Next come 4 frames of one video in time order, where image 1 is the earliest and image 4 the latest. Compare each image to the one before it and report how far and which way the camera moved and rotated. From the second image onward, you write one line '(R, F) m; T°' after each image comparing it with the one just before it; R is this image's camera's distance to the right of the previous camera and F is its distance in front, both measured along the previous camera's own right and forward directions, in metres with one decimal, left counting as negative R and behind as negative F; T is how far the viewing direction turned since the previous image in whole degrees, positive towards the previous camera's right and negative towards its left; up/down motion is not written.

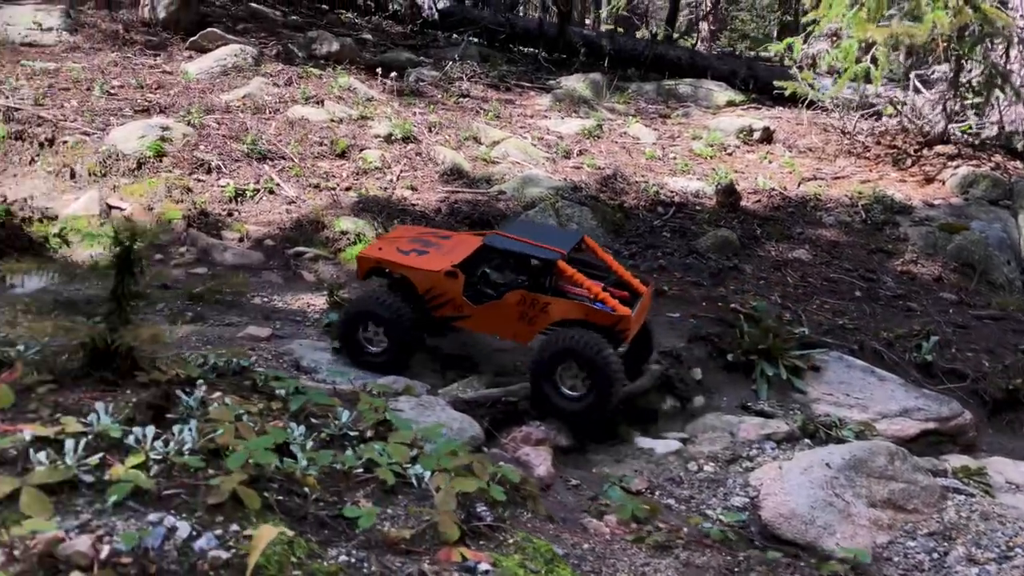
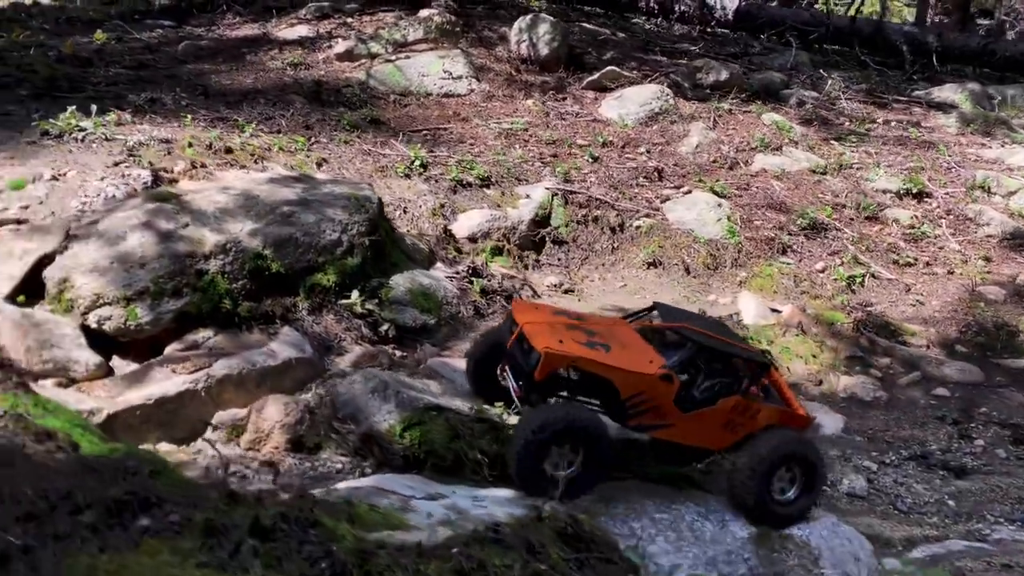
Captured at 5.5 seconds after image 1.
(-4.2, -0.1) m; -6°
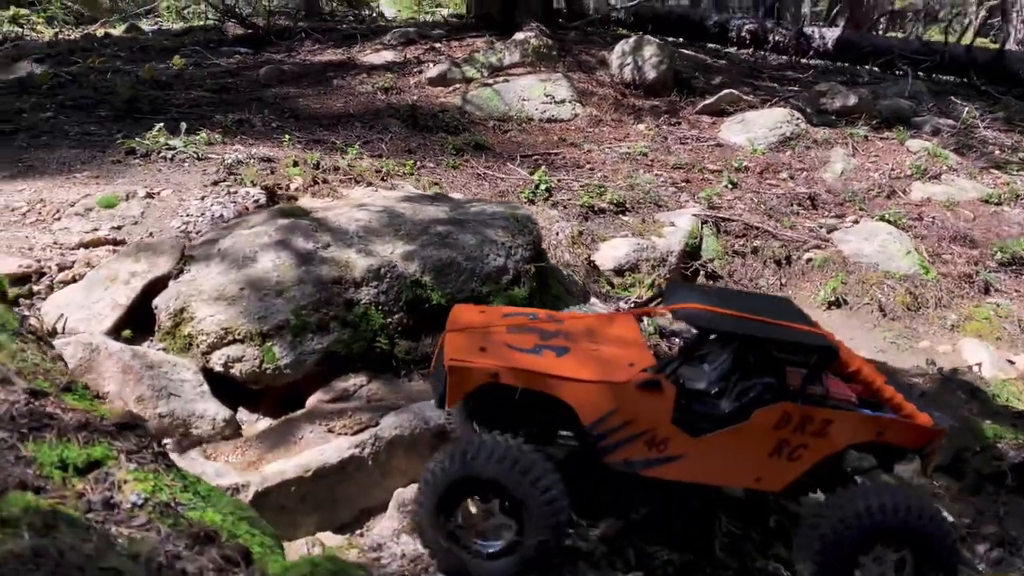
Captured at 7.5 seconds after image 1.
(-0.8, +1.0) m; -3°
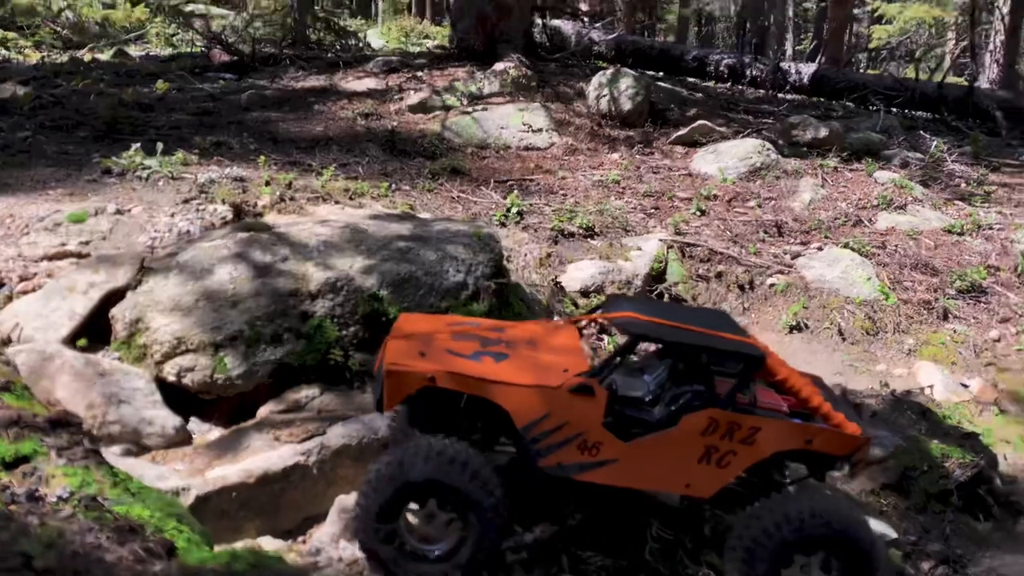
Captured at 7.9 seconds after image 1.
(+0.1, -0.1) m; +1°
